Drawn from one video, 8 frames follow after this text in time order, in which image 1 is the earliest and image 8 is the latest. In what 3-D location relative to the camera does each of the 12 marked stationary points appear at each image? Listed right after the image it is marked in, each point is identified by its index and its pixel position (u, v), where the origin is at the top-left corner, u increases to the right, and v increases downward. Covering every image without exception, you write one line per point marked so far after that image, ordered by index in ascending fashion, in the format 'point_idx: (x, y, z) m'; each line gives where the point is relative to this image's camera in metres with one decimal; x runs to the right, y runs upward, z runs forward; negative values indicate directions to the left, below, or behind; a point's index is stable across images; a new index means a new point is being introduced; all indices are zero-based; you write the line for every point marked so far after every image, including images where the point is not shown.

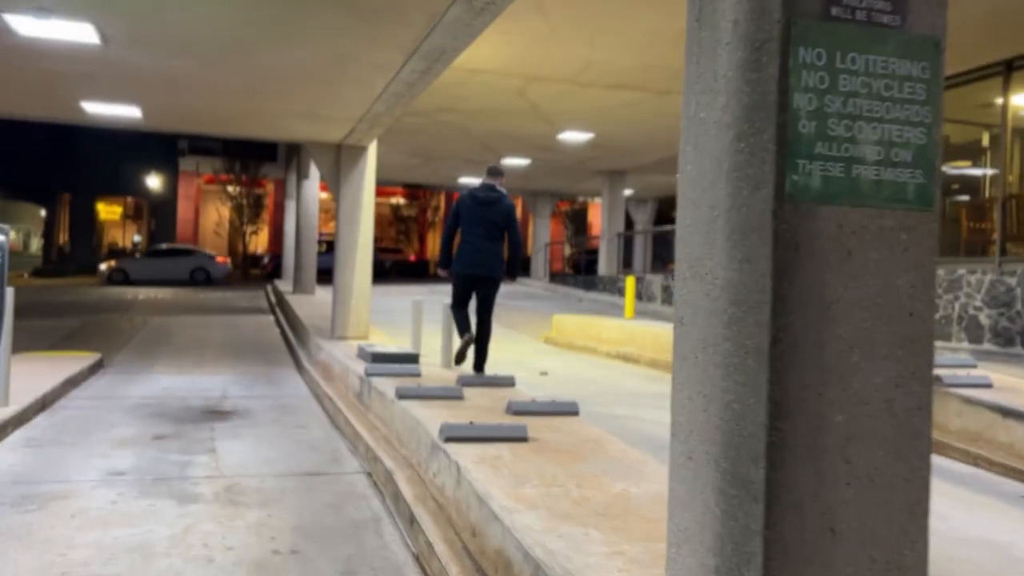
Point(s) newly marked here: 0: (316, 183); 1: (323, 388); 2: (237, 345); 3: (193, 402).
0: (-4.6, +2.5, +19.9) m
1: (-1.9, -1.0, +8.7) m
2: (-4.5, -0.9, +13.9) m
3: (-3.2, -1.1, +8.4) m
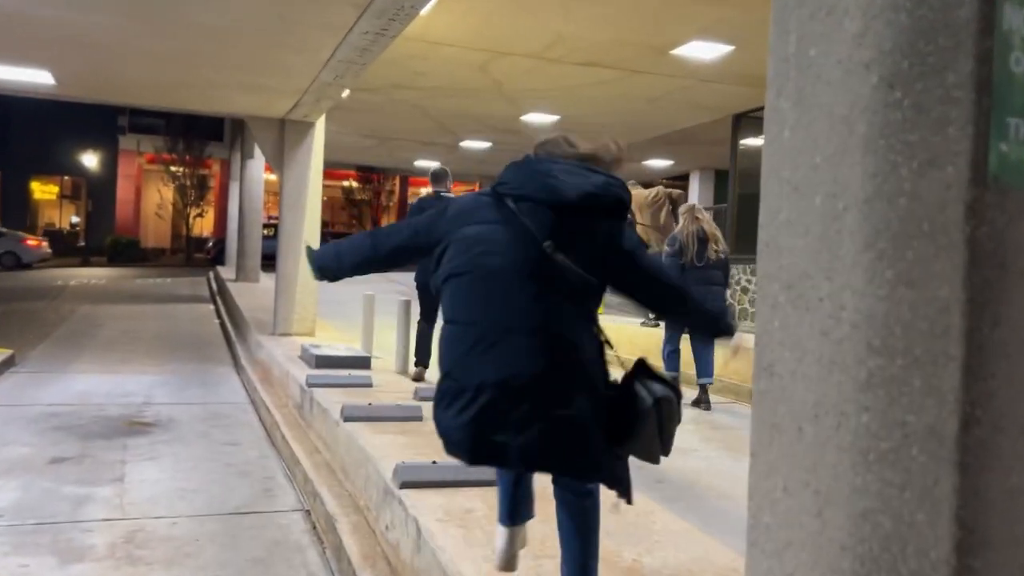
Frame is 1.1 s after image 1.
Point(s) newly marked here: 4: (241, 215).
0: (-5.5, +2.7, +18.7) m
1: (-2.3, -1.0, +7.7) m
2: (-5.1, -0.8, +12.8) m
3: (-3.5, -1.1, +7.4) m
4: (-6.0, +1.6, +18.7) m
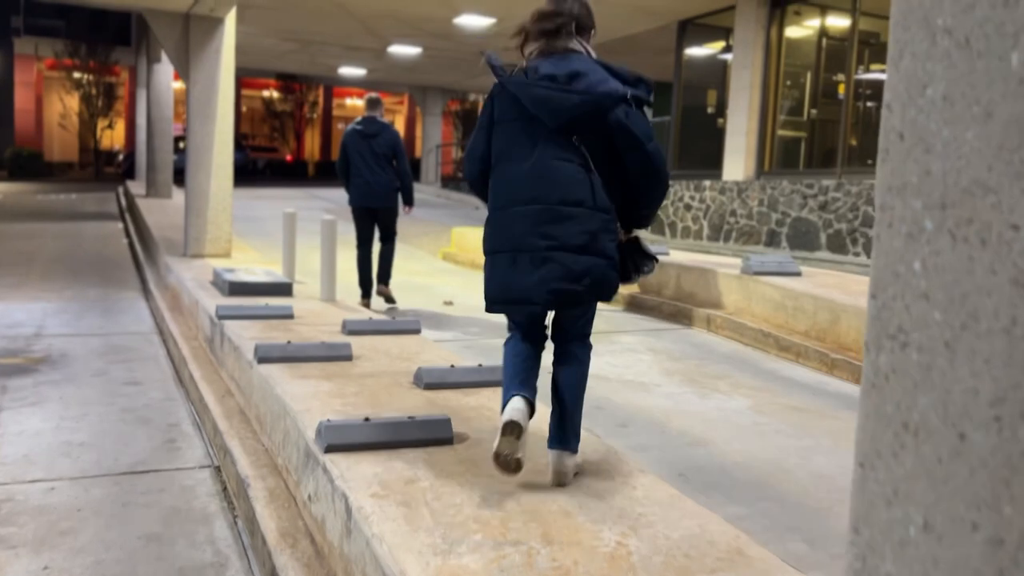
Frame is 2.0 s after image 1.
0: (-6.9, +4.4, +17.2) m
1: (-2.8, -0.3, +6.9) m
2: (-6.0, +0.4, +11.7) m
3: (-4.0, -0.4, +6.5) m
4: (-7.4, +3.3, +17.3) m
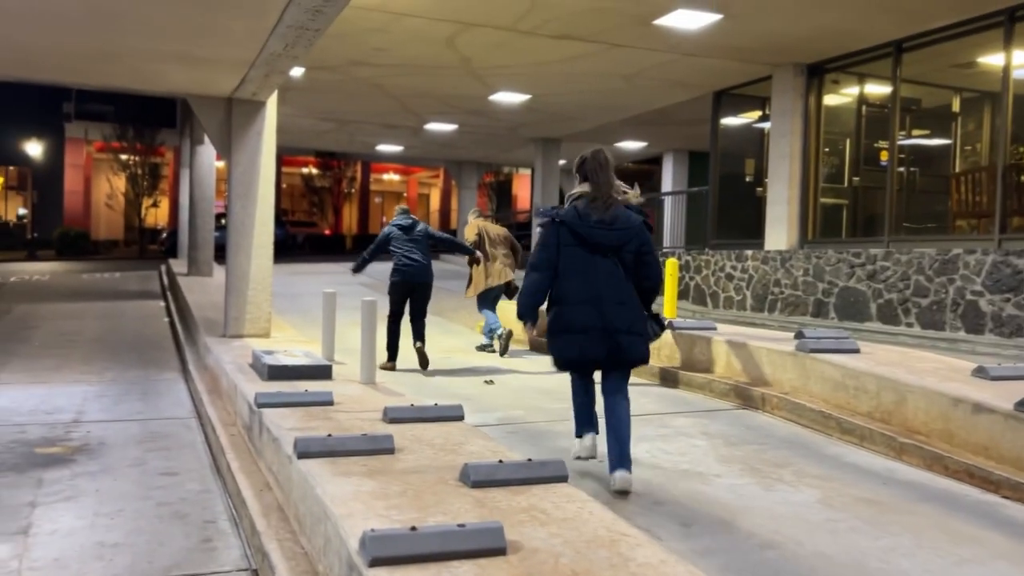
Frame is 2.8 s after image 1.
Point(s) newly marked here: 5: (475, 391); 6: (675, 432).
0: (-6.2, +2.9, +17.6) m
1: (-2.4, -1.0, +6.8) m
2: (-5.5, -0.7, +11.7) m
3: (-3.6, -1.1, +6.4) m
4: (-6.6, +1.7, +17.6) m
5: (-0.3, -0.8, +6.9) m
6: (+1.0, -0.9, +5.4) m
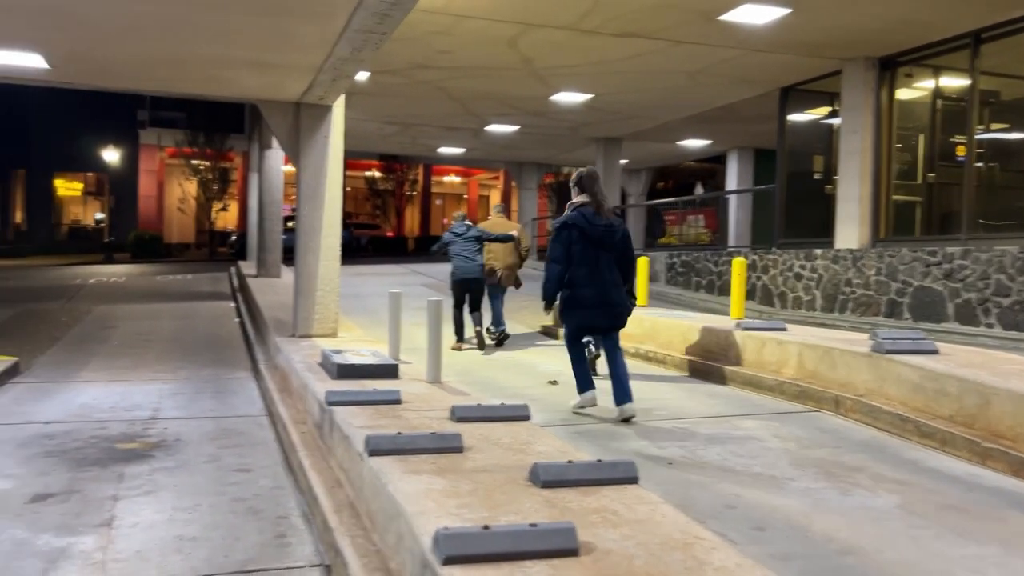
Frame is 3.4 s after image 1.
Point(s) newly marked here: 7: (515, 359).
0: (-4.9, +2.8, +18.0) m
1: (-1.9, -1.0, +6.9) m
2: (-4.6, -0.7, +12.1) m
3: (-3.1, -1.1, +6.6) m
4: (-5.3, +1.7, +18.0) m
5: (+0.2, -0.8, +6.9) m
6: (+1.5, -0.9, +5.3) m
7: (0.0, -0.7, +9.0) m
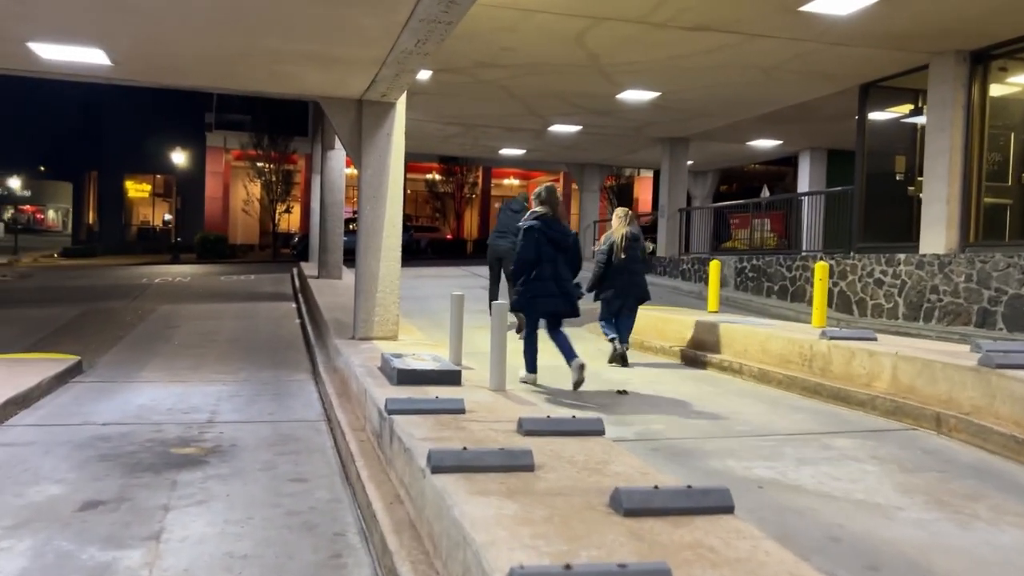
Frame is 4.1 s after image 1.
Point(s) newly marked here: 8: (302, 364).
0: (-3.6, +2.8, +17.9) m
1: (-1.4, -1.0, +6.7) m
2: (-3.7, -0.7, +12.0) m
3: (-2.6, -1.1, +6.5) m
4: (-4.0, +1.7, +18.0) m
5: (+0.7, -0.9, +6.5) m
6: (+1.9, -1.0, +4.9) m
7: (+0.7, -0.8, +8.6) m
8: (-2.5, -0.9, +10.2) m
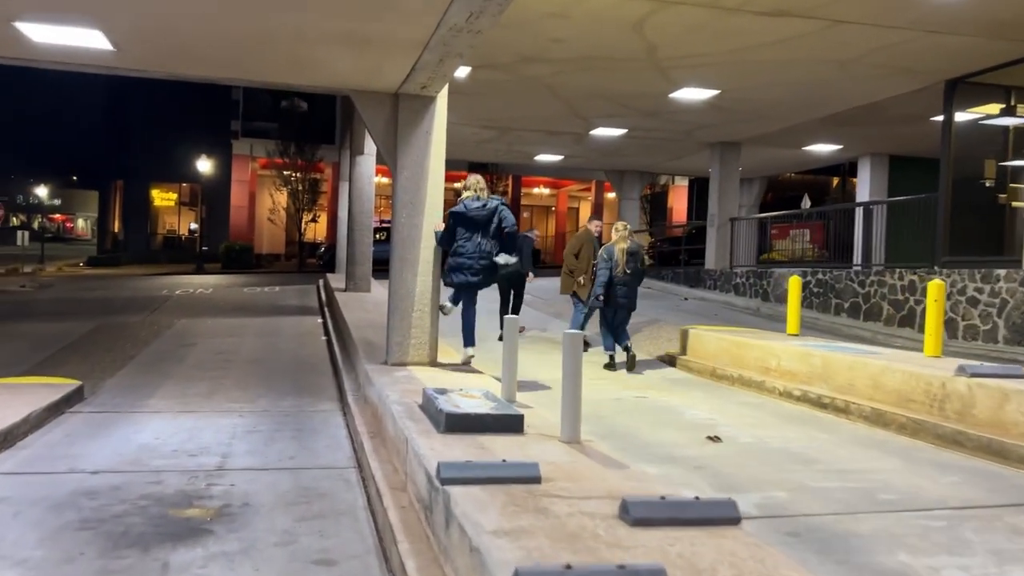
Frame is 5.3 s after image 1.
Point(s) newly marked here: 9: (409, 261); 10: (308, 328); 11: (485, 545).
0: (-2.8, +2.5, +16.9) m
1: (-0.9, -1.1, +5.6) m
2: (-3.1, -0.9, +10.9) m
3: (-2.2, -1.2, +5.4) m
4: (-3.2, +1.4, +16.9) m
5: (+1.2, -1.0, +5.3) m
6: (+2.3, -1.1, +3.6) m
7: (+1.2, -1.0, +7.4) m
8: (-2.0, -1.1, +9.1) m
9: (-1.0, +0.3, +8.1) m
10: (-3.3, -0.7, +13.9) m
11: (-0.1, -0.9, +2.9) m
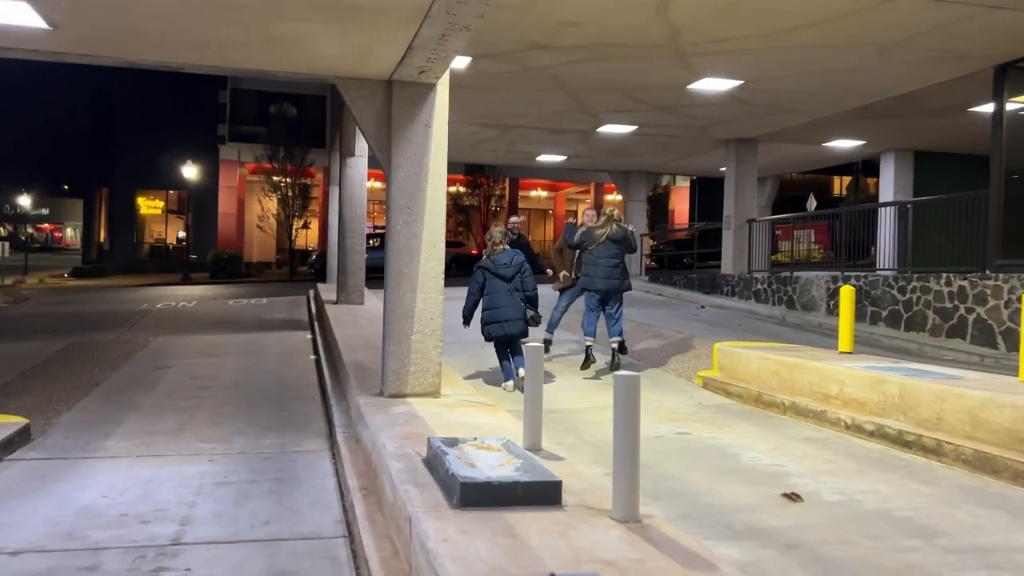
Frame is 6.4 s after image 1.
0: (-2.7, +2.3, +15.7) m
1: (-0.8, -1.3, +4.4) m
2: (-3.0, -1.1, +9.8) m
3: (-2.0, -1.4, +4.2) m
4: (-3.2, +1.2, +15.8) m
5: (+1.3, -1.1, +4.2) m
6: (+2.4, -1.2, +2.5) m
7: (+1.4, -1.1, +6.3) m
8: (-1.8, -1.3, +7.9) m
9: (-0.9, +0.1, +7.0) m
10: (-3.2, -0.9, +12.8) m
11: (+0.1, -1.0, +1.8) m
